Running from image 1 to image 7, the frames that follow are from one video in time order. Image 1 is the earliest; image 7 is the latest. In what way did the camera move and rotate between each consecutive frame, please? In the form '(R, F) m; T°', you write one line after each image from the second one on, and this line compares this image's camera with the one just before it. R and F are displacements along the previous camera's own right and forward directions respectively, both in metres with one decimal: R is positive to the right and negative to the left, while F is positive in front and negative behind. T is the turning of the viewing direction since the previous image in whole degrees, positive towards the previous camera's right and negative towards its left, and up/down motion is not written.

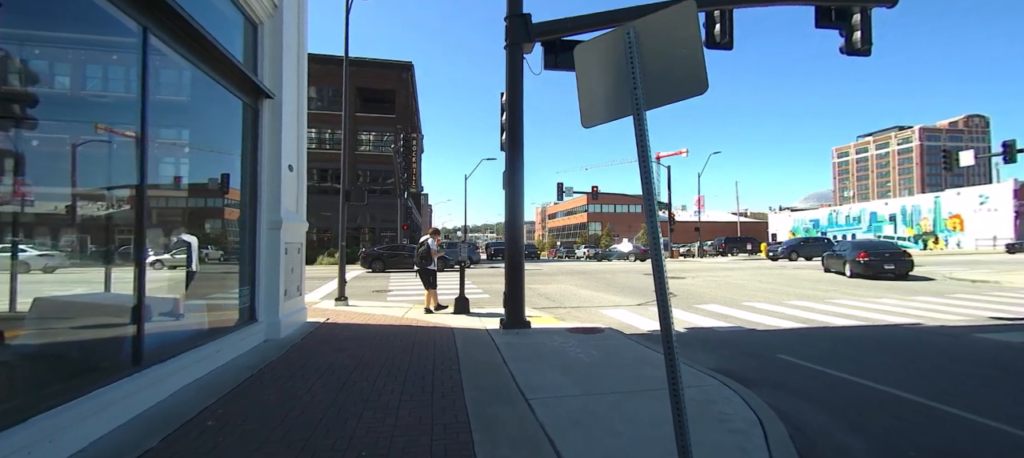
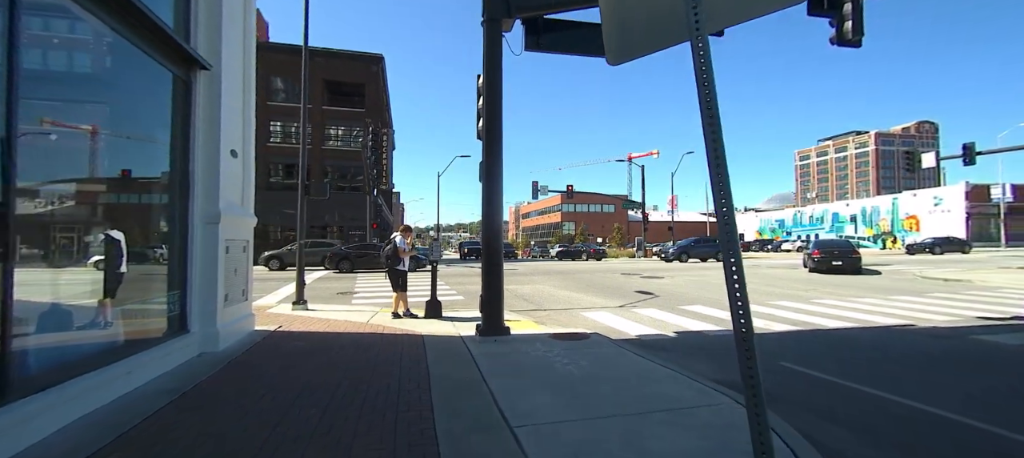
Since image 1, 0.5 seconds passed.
(-0.1, +0.8) m; +3°
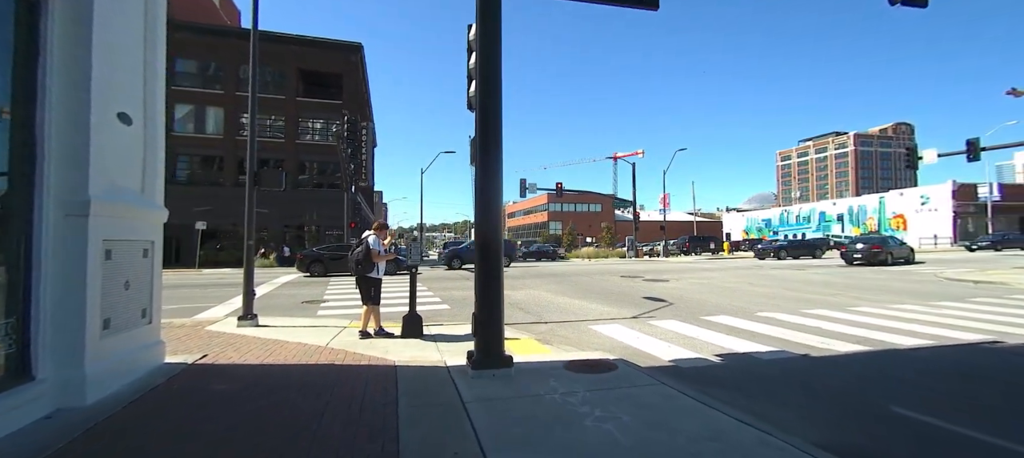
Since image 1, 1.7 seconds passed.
(-0.2, +1.7) m; +2°
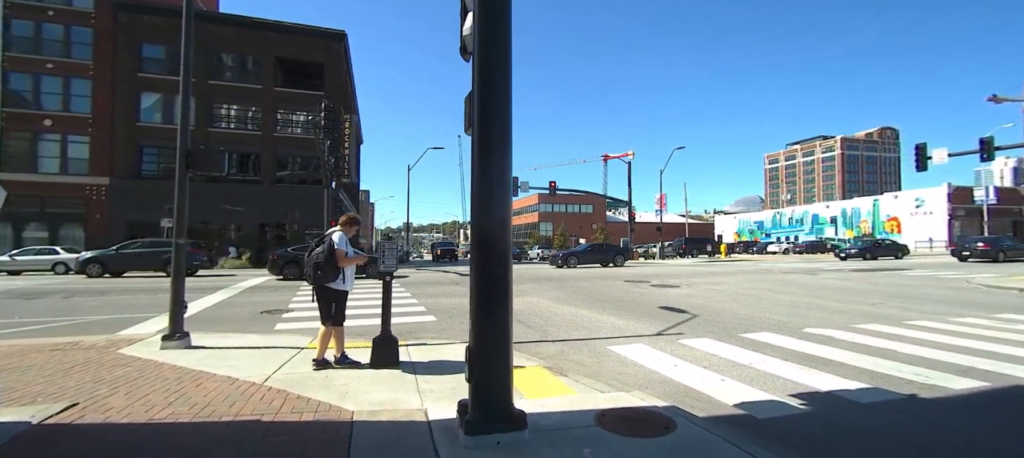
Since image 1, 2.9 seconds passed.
(-0.2, +1.7) m; +1°
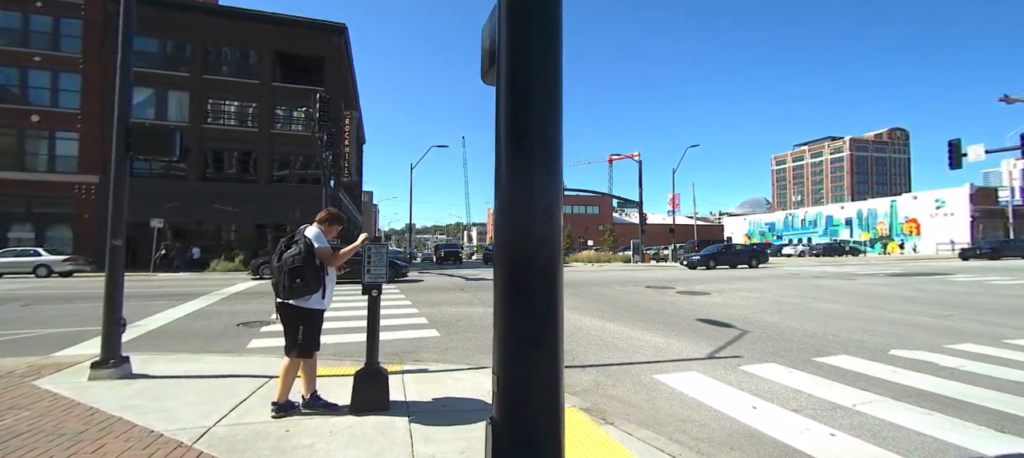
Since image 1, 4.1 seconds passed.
(-0.2, +1.4) m; 0°
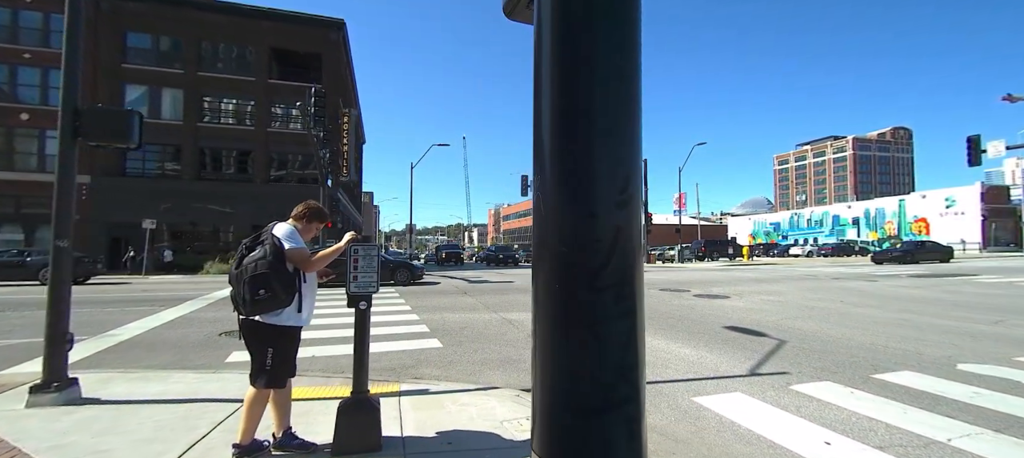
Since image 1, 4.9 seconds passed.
(-0.2, +0.8) m; 0°
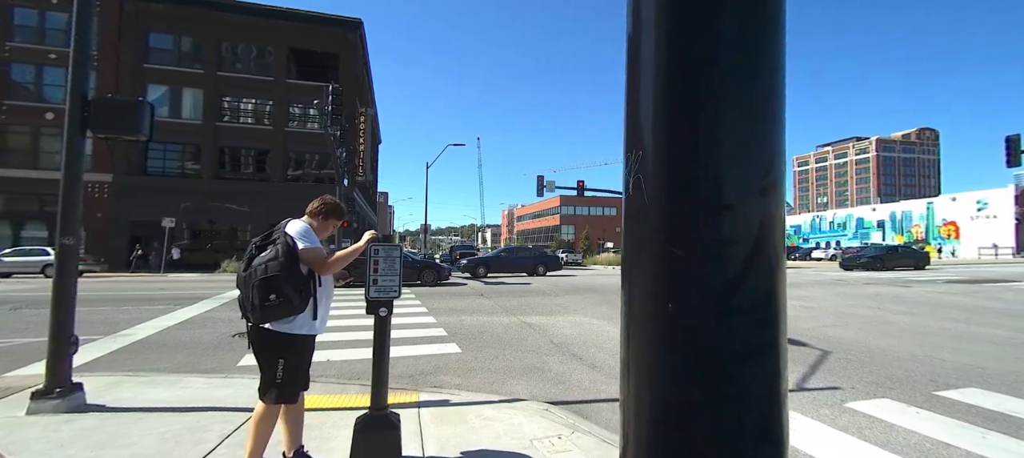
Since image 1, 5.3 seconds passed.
(-0.2, +0.4) m; -2°
